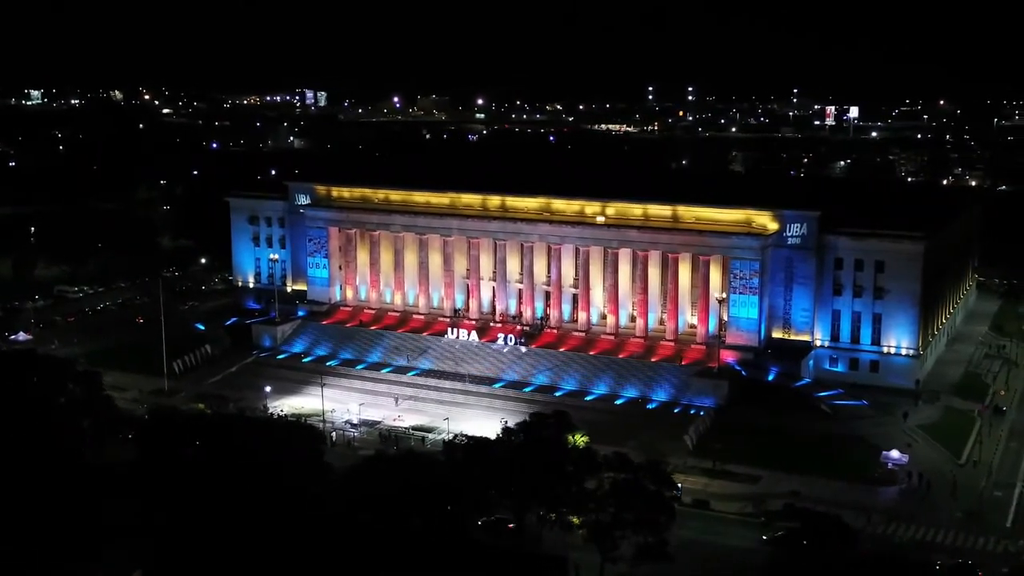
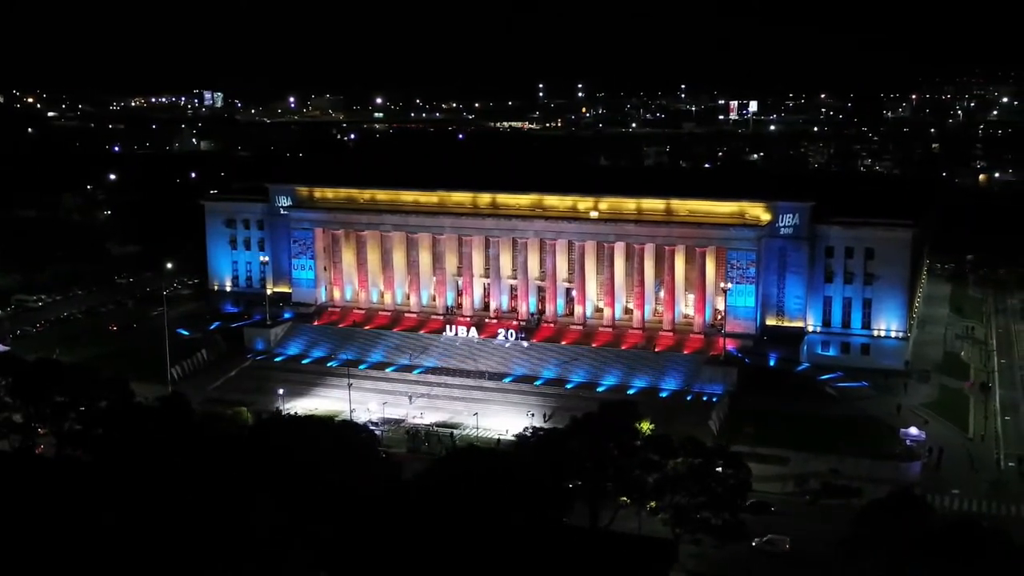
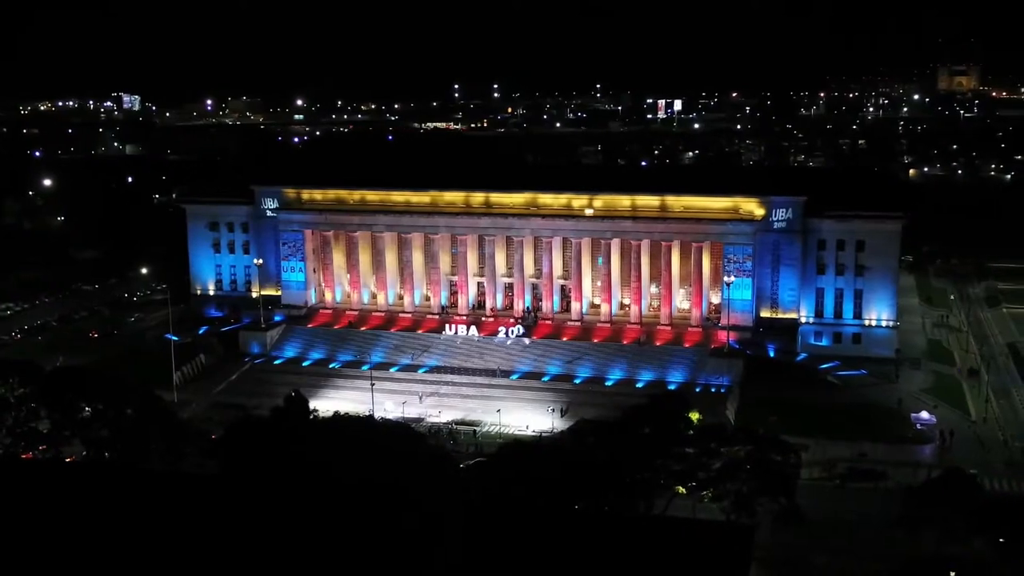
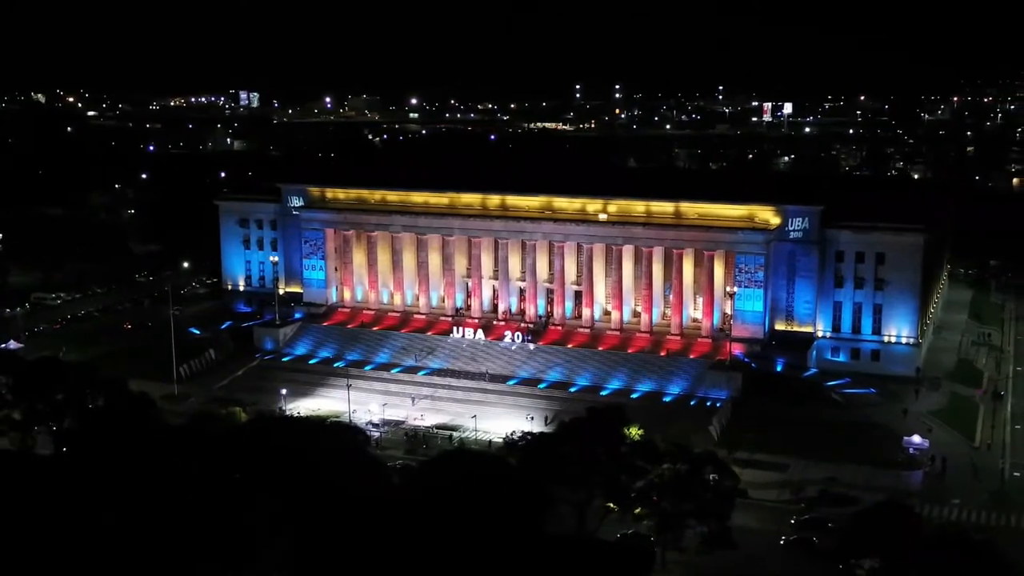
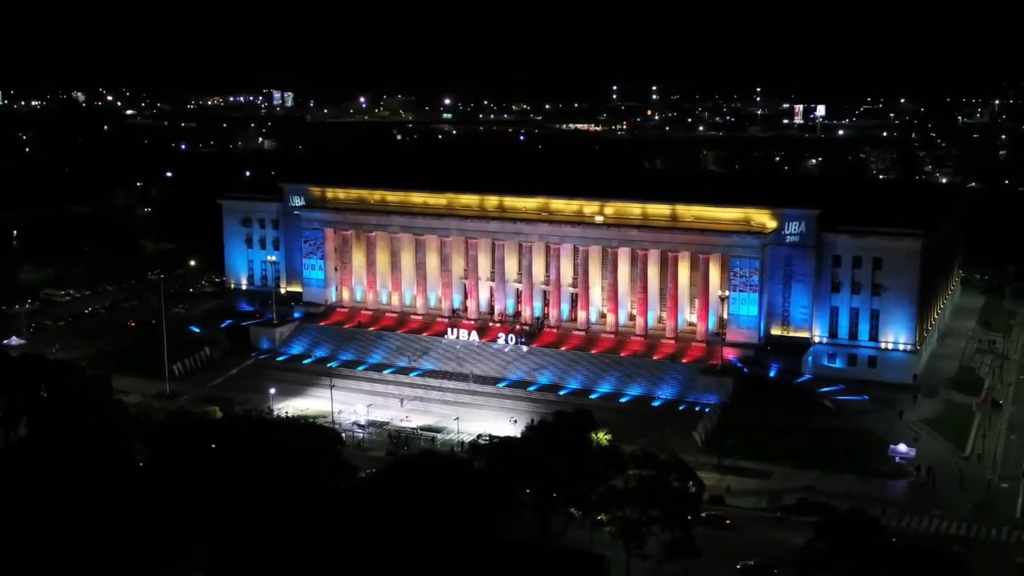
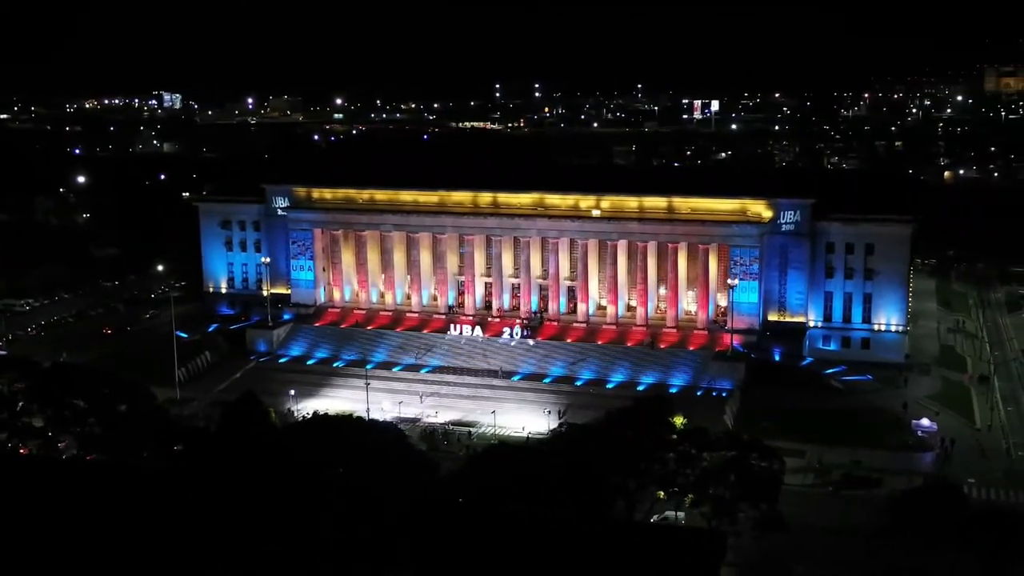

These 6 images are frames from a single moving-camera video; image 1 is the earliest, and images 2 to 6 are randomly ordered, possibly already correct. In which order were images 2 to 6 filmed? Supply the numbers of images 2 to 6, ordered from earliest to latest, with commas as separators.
5, 4, 2, 6, 3
